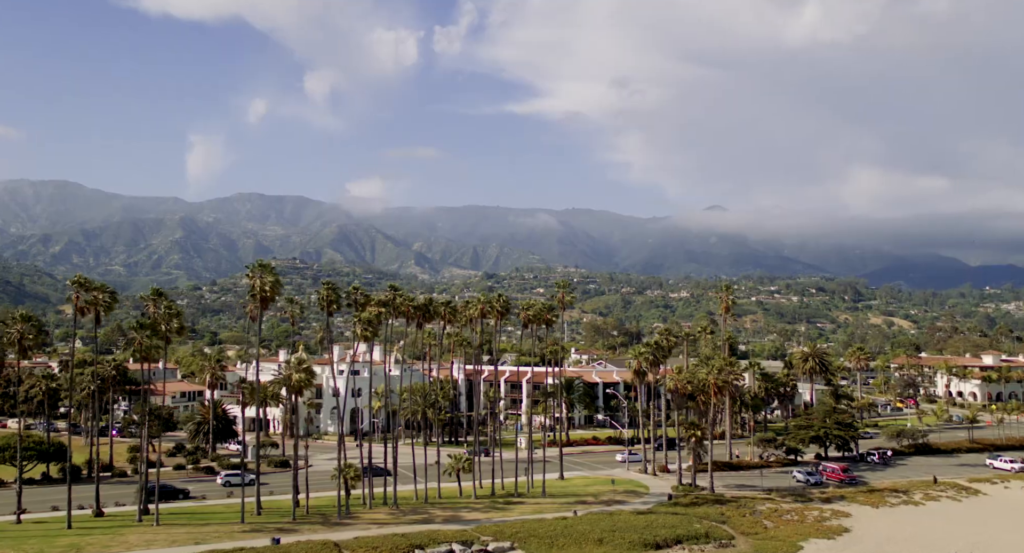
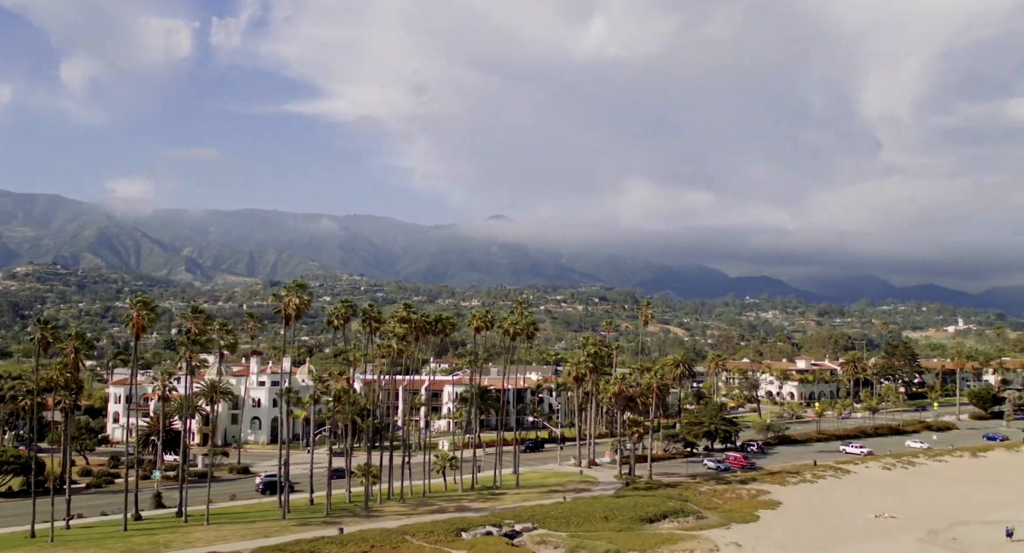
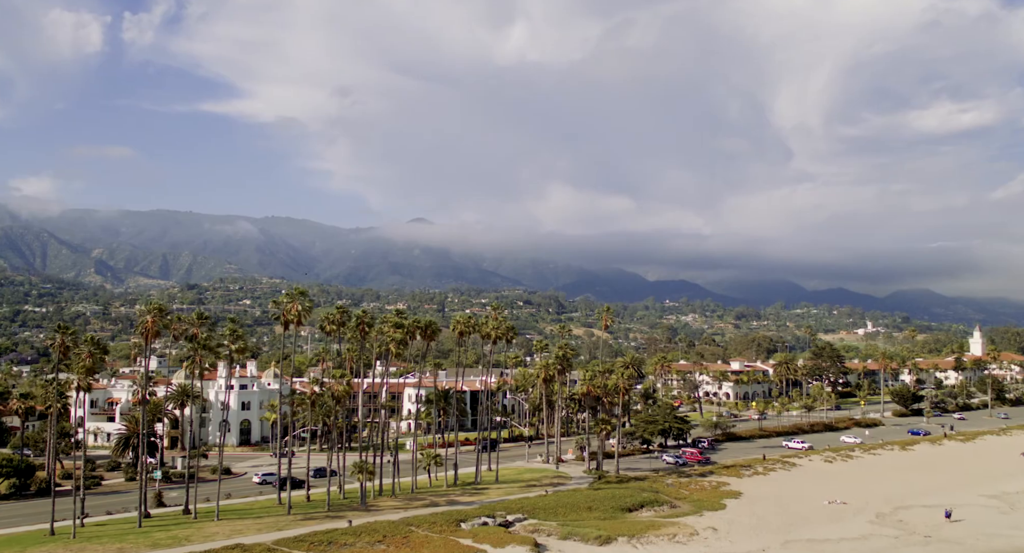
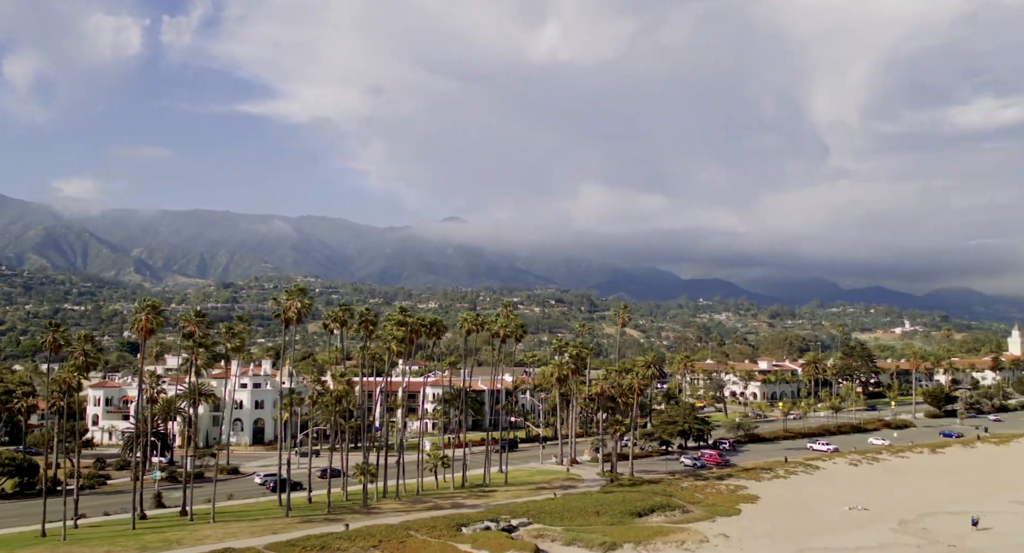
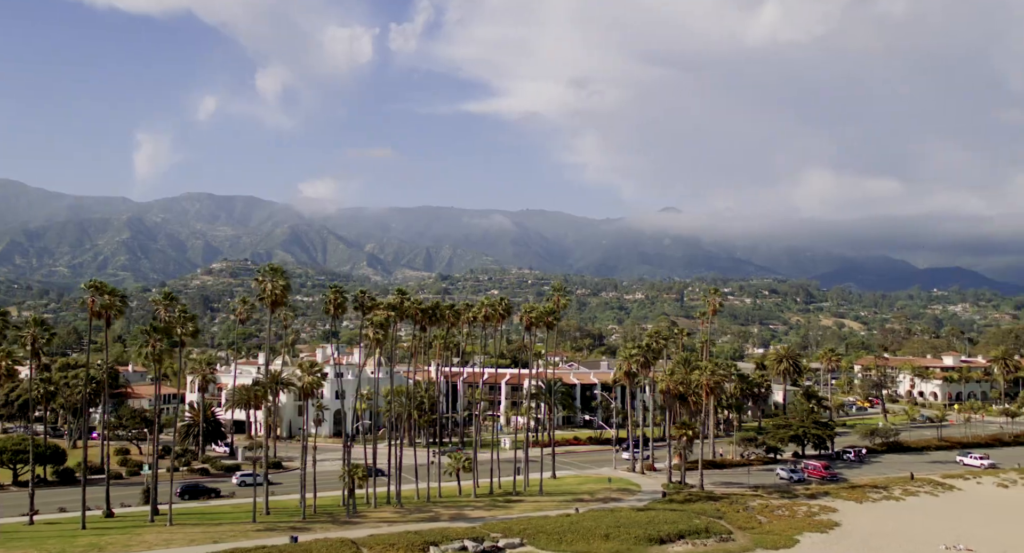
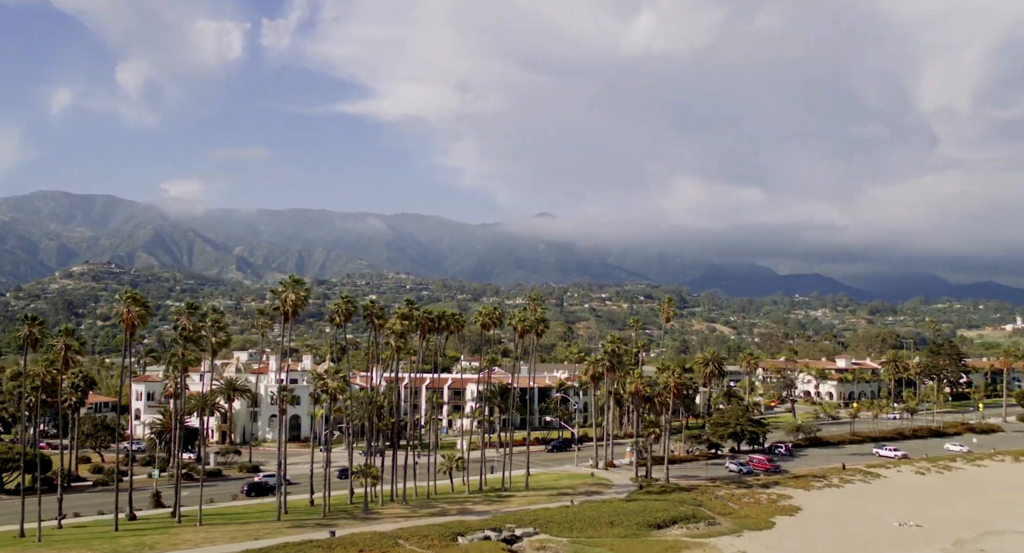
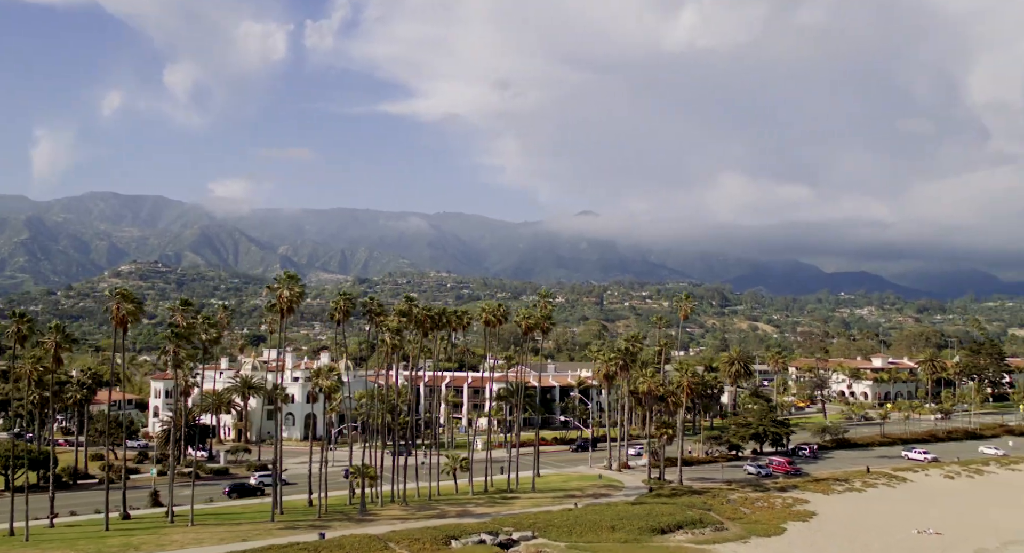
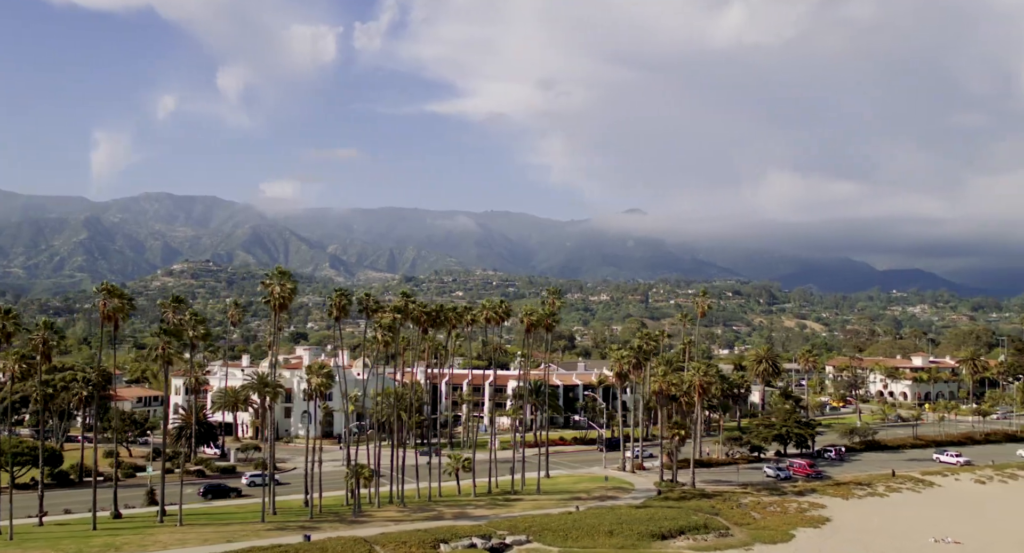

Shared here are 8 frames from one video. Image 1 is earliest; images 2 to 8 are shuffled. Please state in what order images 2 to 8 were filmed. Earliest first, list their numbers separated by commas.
5, 8, 7, 6, 2, 4, 3
